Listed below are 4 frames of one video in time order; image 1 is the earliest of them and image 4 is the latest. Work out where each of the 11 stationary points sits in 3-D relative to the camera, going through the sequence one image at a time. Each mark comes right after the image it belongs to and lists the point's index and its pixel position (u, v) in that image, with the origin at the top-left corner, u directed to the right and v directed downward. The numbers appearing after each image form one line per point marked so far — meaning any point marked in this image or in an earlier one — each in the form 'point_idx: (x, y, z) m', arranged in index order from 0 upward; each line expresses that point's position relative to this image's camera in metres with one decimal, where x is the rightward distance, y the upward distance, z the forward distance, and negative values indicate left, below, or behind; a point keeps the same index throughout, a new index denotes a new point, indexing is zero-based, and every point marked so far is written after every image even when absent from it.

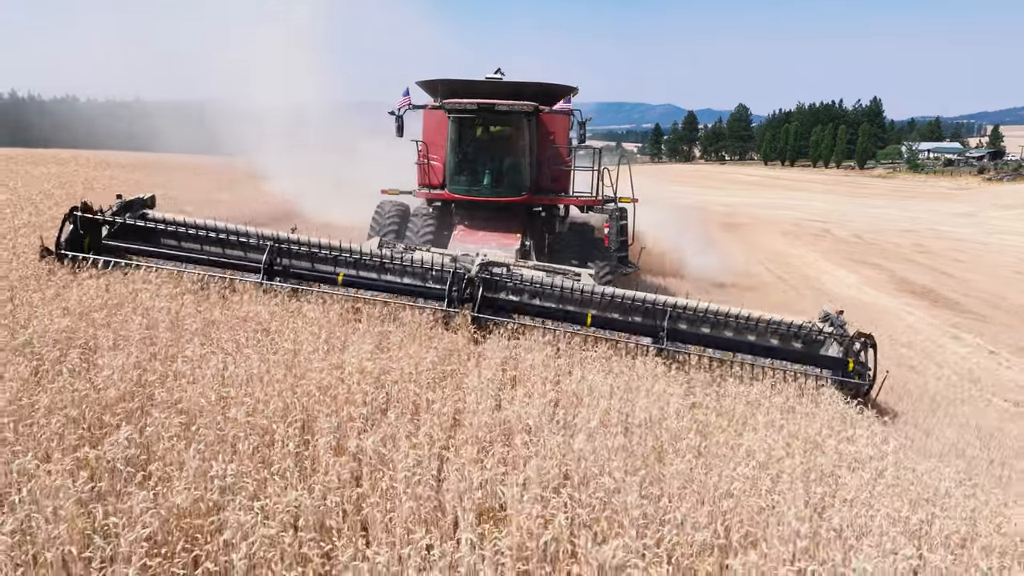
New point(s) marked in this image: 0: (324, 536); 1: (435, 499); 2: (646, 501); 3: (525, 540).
0: (-0.7, -1.0, +2.8) m
1: (-0.3, -0.9, +3.1) m
2: (+0.6, -1.0, +3.3) m
3: (+0.1, -1.0, +2.8) m
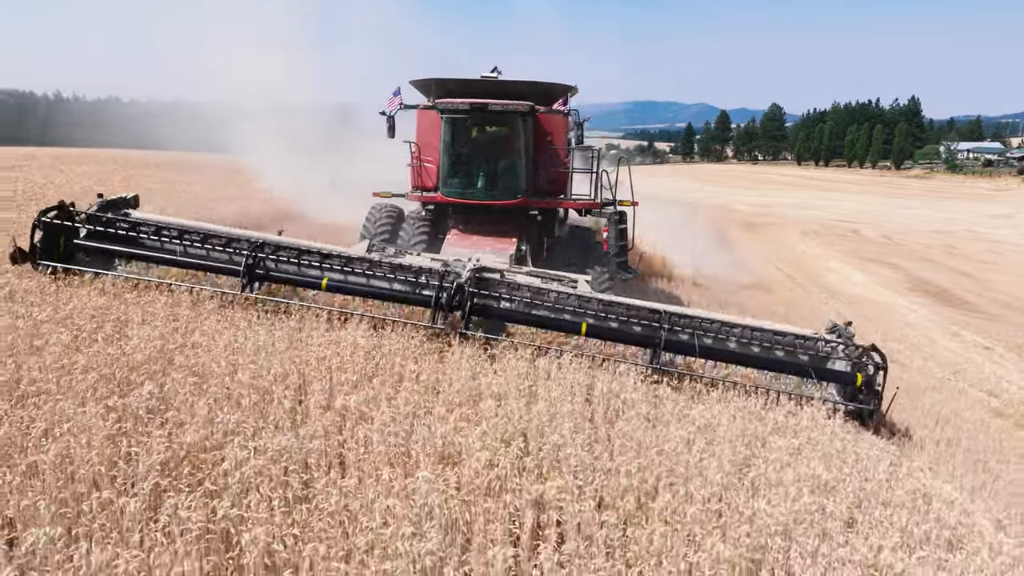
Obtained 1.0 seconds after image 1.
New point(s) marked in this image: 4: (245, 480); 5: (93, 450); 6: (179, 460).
0: (-1.0, -0.9, +3.4) m
1: (-0.5, -0.8, +3.6) m
2: (+0.4, -0.9, +3.8) m
3: (-0.2, -0.9, +3.4) m
4: (-1.2, -0.8, +3.1) m
5: (-1.8, -0.7, +3.1) m
6: (-1.5, -0.8, +3.3) m
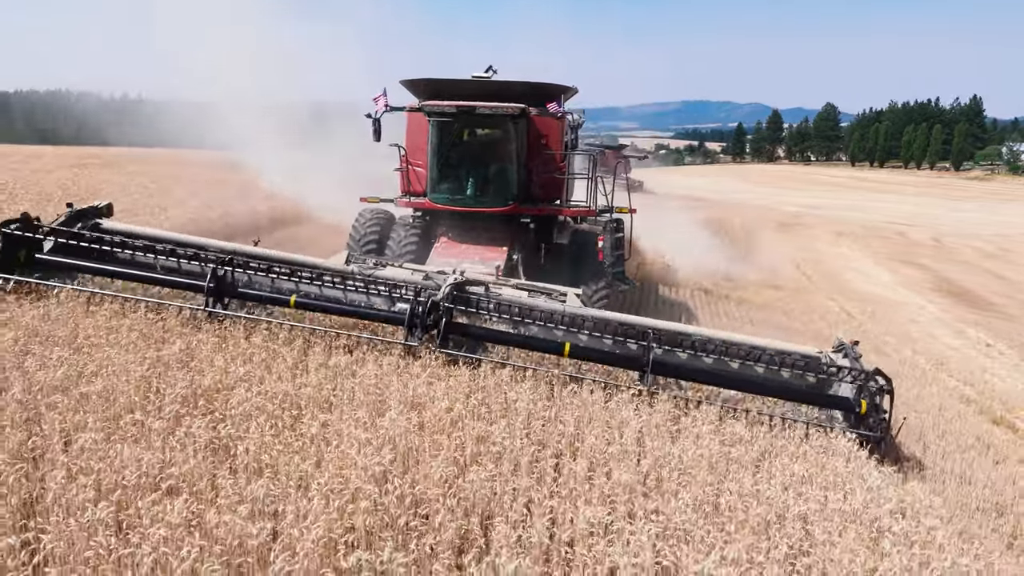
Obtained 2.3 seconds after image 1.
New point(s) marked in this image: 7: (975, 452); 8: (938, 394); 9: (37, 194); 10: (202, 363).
0: (-1.2, -0.7, +4.2) m
1: (-0.8, -0.7, +4.4) m
2: (+0.1, -0.7, +4.5) m
3: (-0.5, -0.7, +4.1) m
4: (-1.4, -0.7, +3.9) m
5: (-2.1, -0.5, +4.0) m
6: (-1.8, -0.6, +4.1) m
7: (+3.6, -1.3, +5.7) m
8: (+4.4, -1.1, +7.5) m
9: (-10.4, +2.1, +16.0) m
10: (-1.9, -0.5, +4.5) m
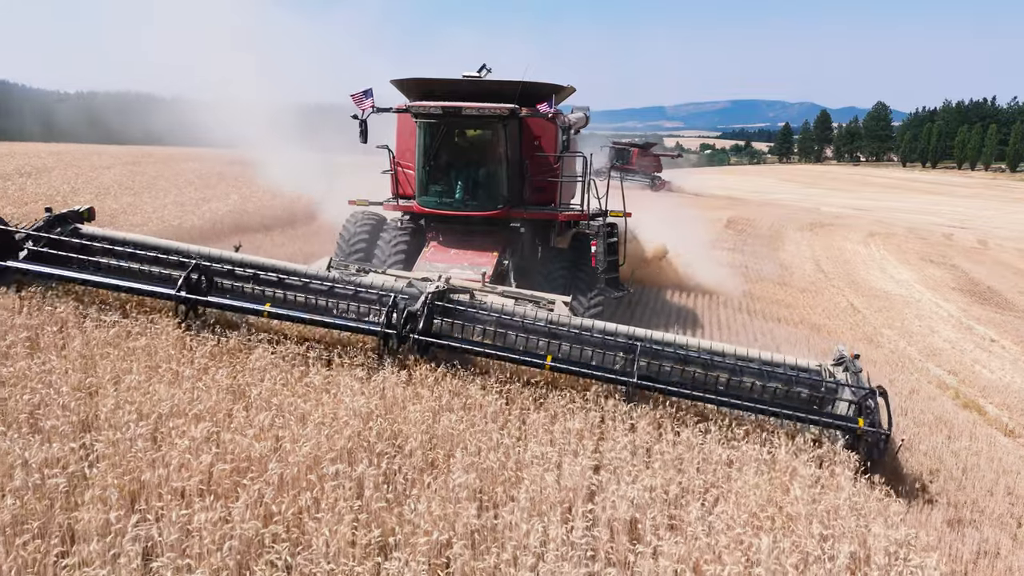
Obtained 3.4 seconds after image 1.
0: (-1.4, -0.5, +4.9) m
1: (-1.0, -0.5, +5.1) m
2: (0.0, -0.6, +5.2) m
3: (-0.6, -0.6, +4.8) m
4: (-1.6, -0.5, +4.7) m
5: (-2.3, -0.4, +4.8) m
6: (-1.9, -0.4, +4.9) m
7: (+3.6, -1.2, +6.2) m
8: (+4.4, -1.0, +7.9) m
9: (-9.9, +2.4, +17.3) m
10: (-2.1, -0.3, +5.3) m
